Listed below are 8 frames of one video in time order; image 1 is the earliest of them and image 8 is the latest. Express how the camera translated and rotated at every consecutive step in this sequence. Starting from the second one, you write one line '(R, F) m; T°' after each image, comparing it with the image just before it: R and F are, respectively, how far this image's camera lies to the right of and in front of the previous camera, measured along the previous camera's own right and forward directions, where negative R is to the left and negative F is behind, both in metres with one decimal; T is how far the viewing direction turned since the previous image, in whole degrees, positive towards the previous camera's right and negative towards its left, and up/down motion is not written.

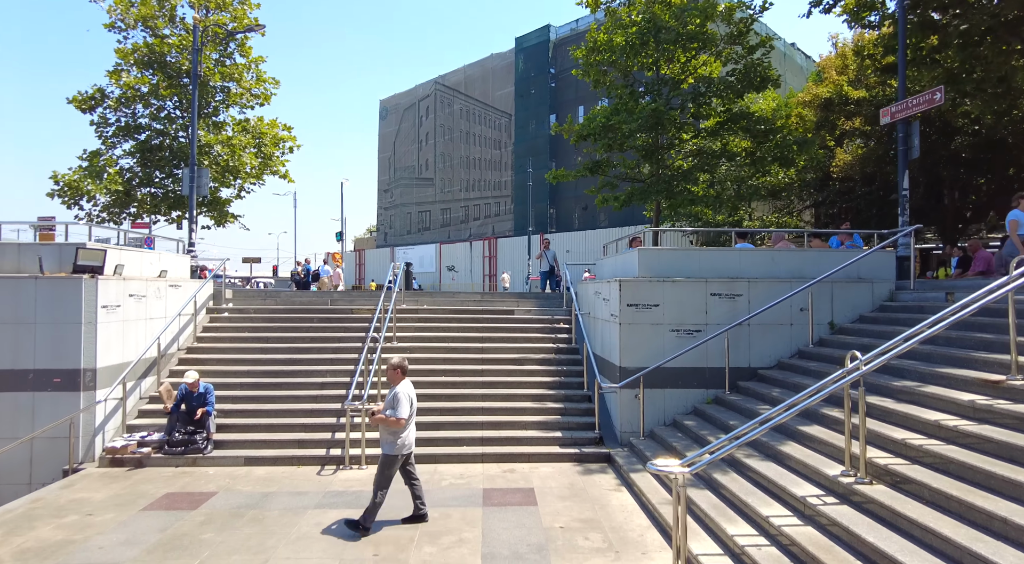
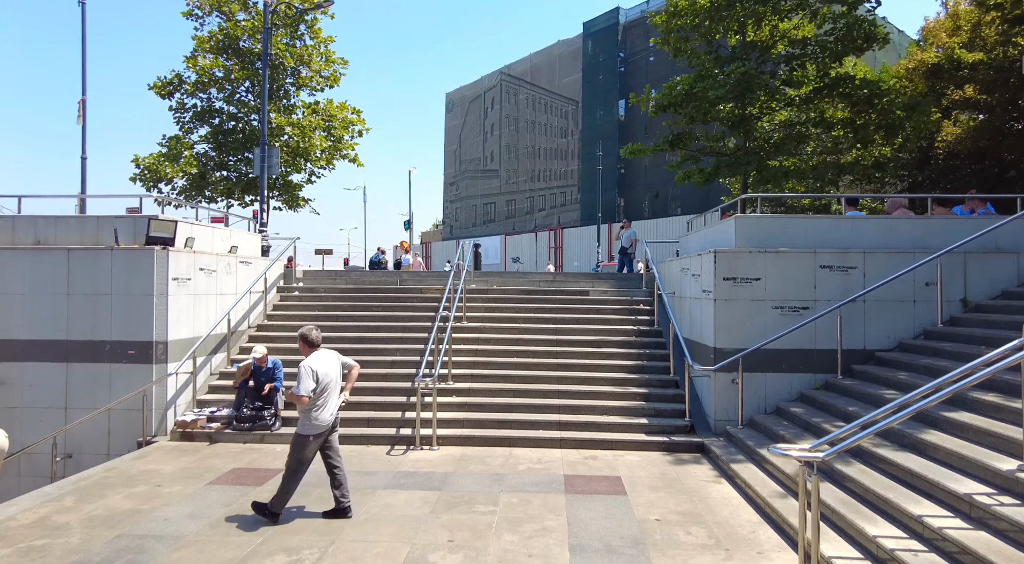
(-0.2, +0.6) m; -6°
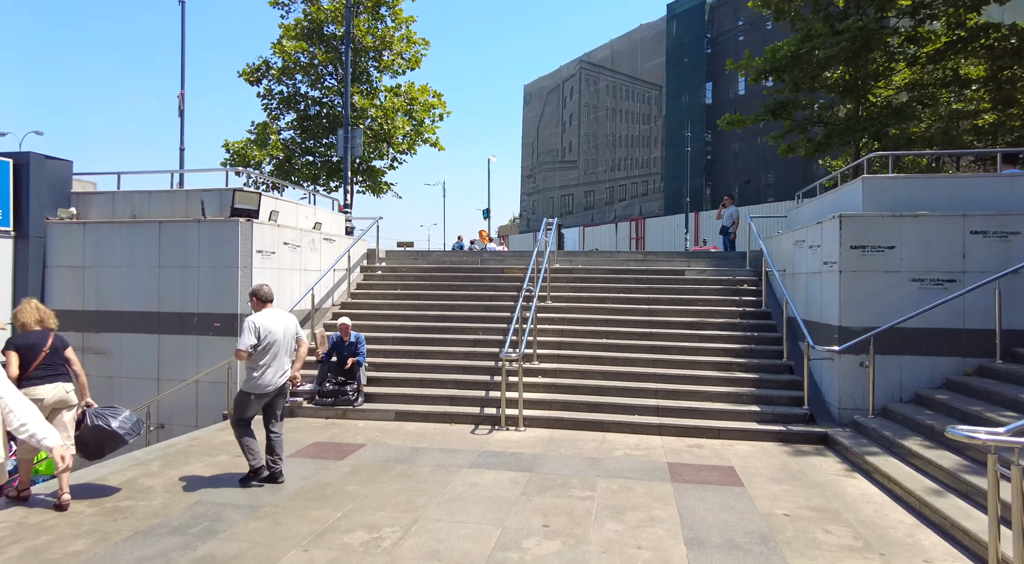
(-0.2, +0.6) m; -7°
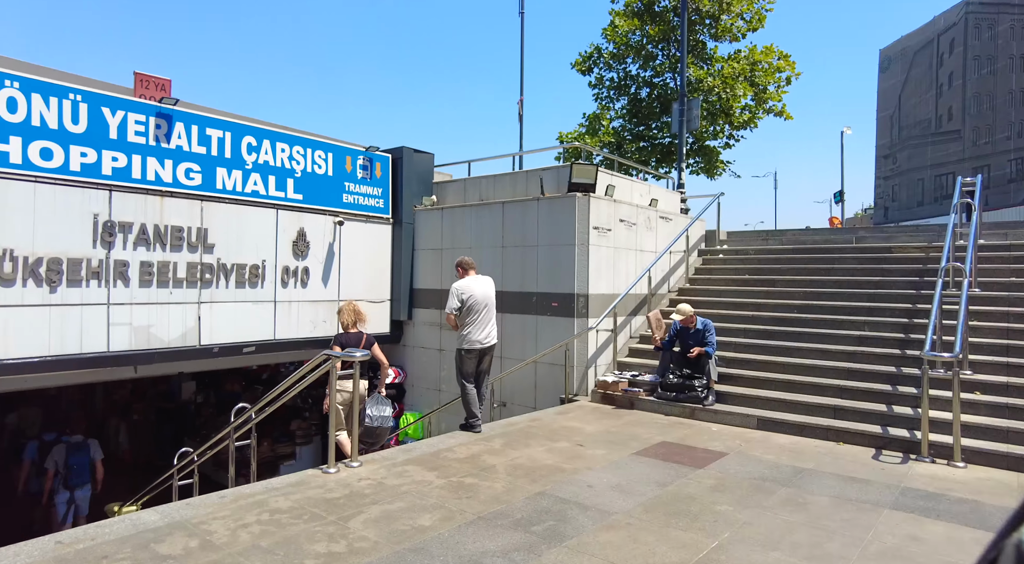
(-0.6, +1.1) m; -29°
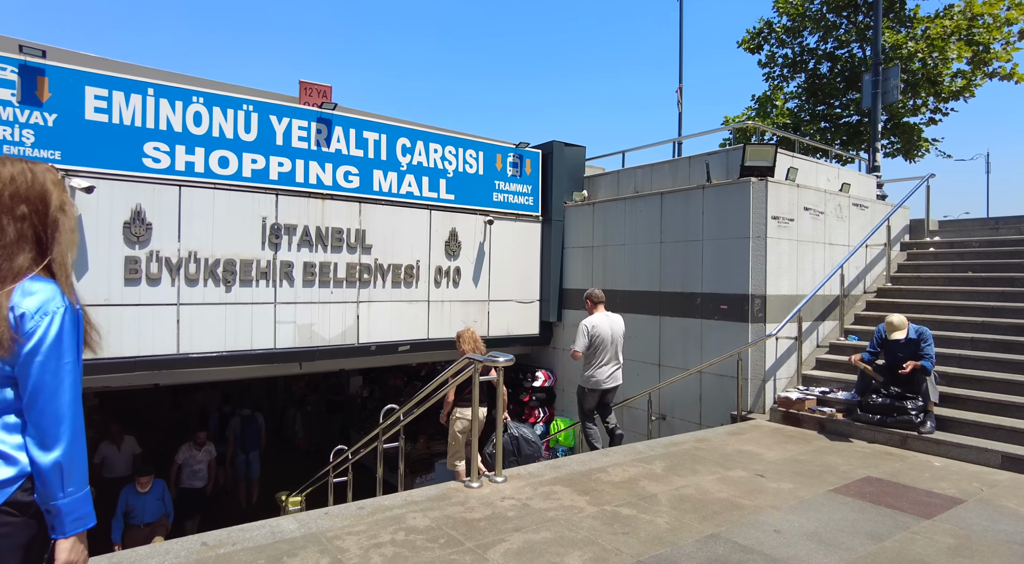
(-0.1, +0.6) m; -14°
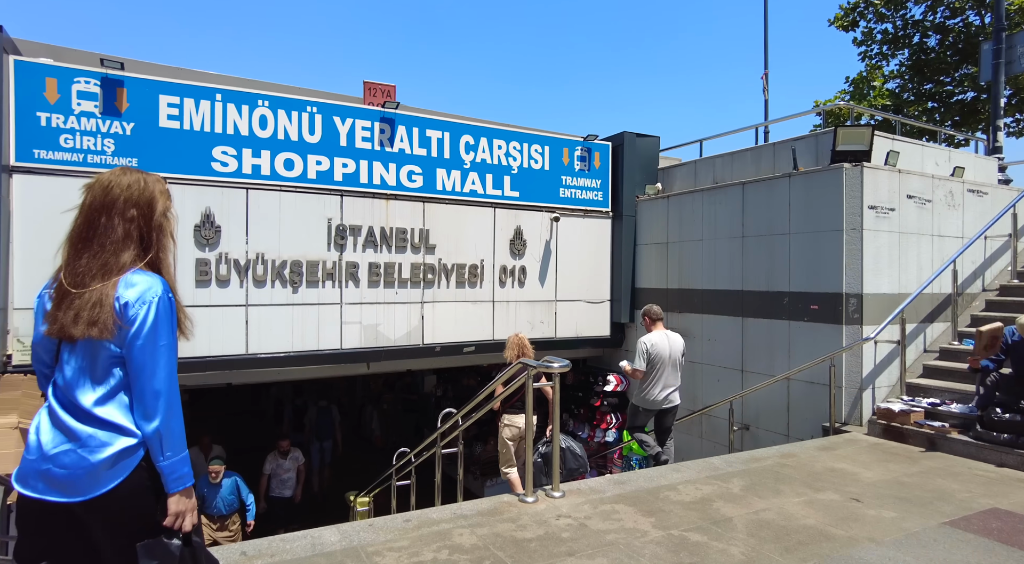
(+0.2, +0.4) m; -7°
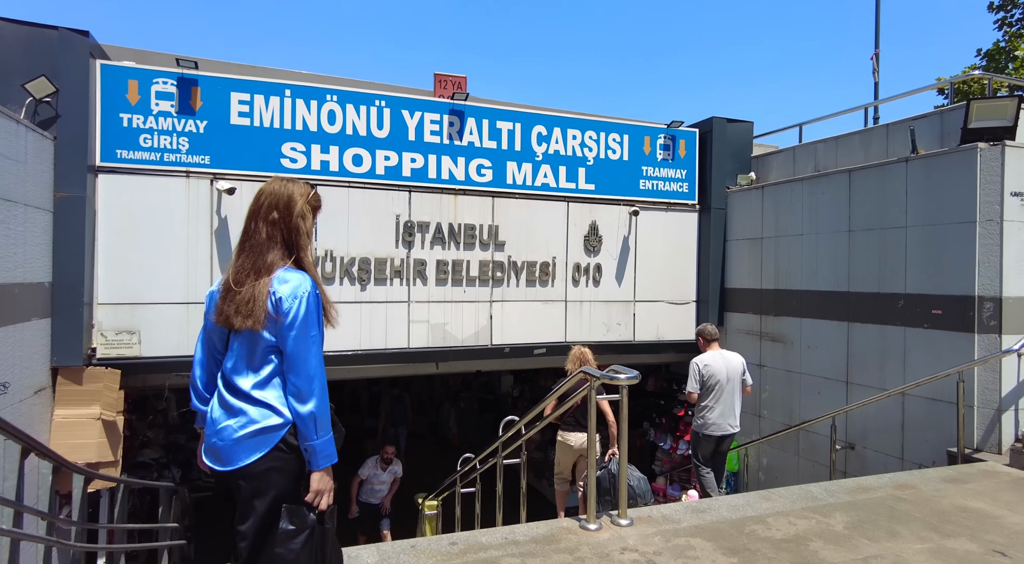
(+0.2, +0.5) m; -8°
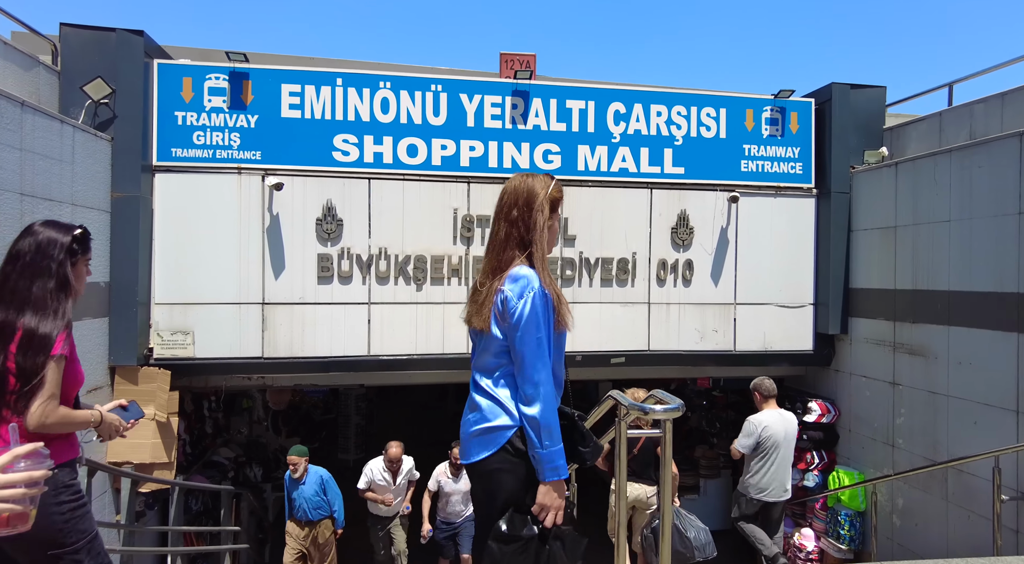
(+0.6, +0.9) m; -11°
